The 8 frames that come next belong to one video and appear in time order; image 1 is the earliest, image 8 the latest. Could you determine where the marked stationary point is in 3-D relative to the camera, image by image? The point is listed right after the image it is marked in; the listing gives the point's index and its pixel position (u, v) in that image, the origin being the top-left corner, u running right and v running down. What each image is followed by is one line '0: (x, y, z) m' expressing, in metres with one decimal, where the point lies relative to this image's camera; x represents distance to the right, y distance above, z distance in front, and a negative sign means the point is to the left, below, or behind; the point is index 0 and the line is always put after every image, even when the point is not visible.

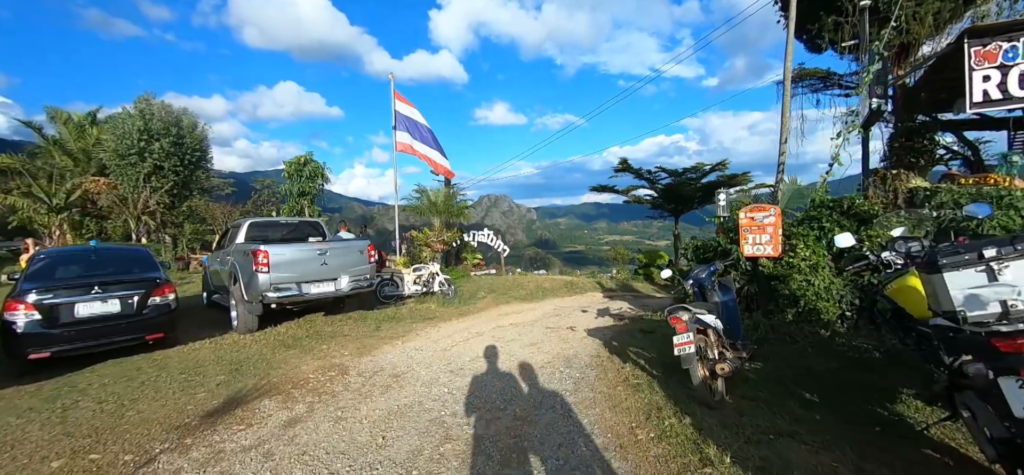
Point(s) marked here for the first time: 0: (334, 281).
0: (-2.9, -0.7, +6.9) m
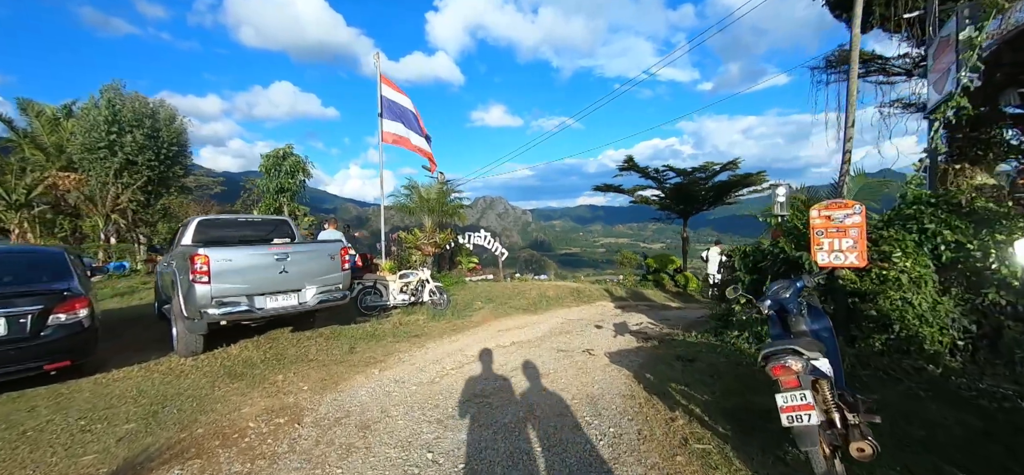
0: (-2.8, -0.7, +5.6) m
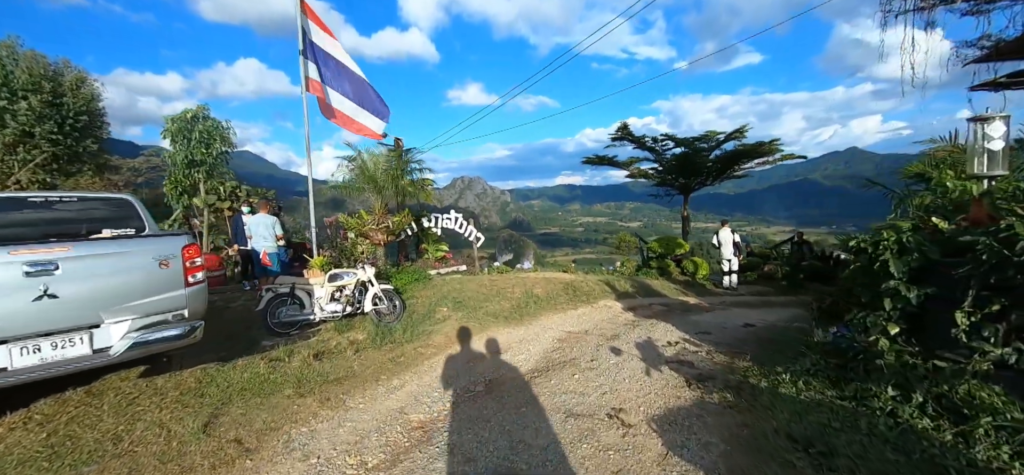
0: (-3.0, -0.7, +3.0) m
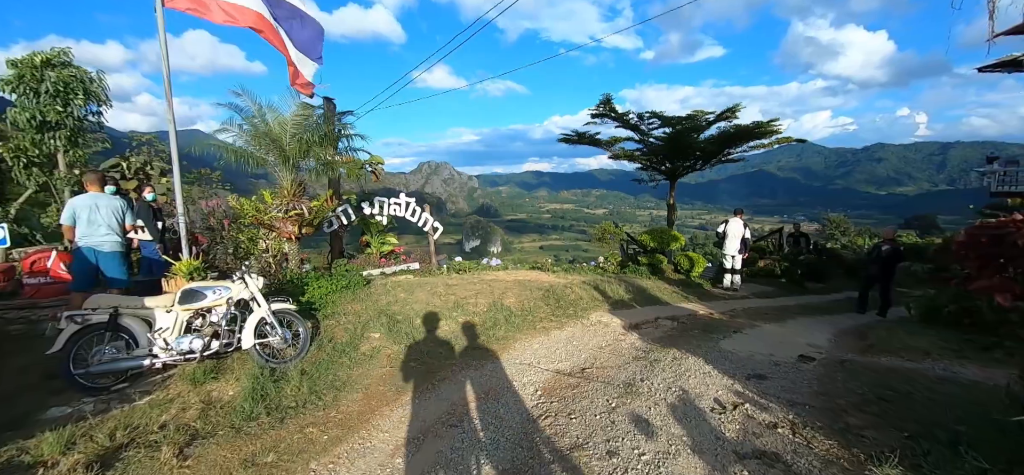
0: (-3.1, -0.7, +0.8) m
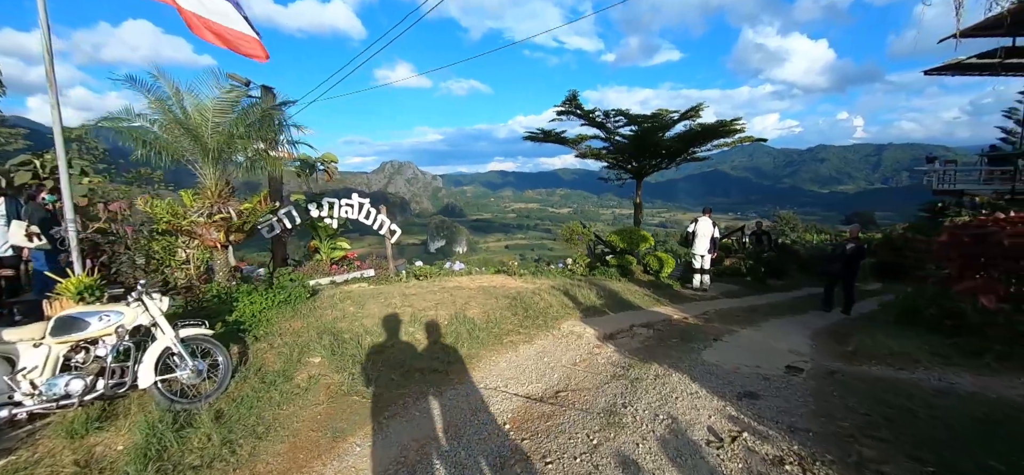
0: (-3.2, -0.8, -0.1) m
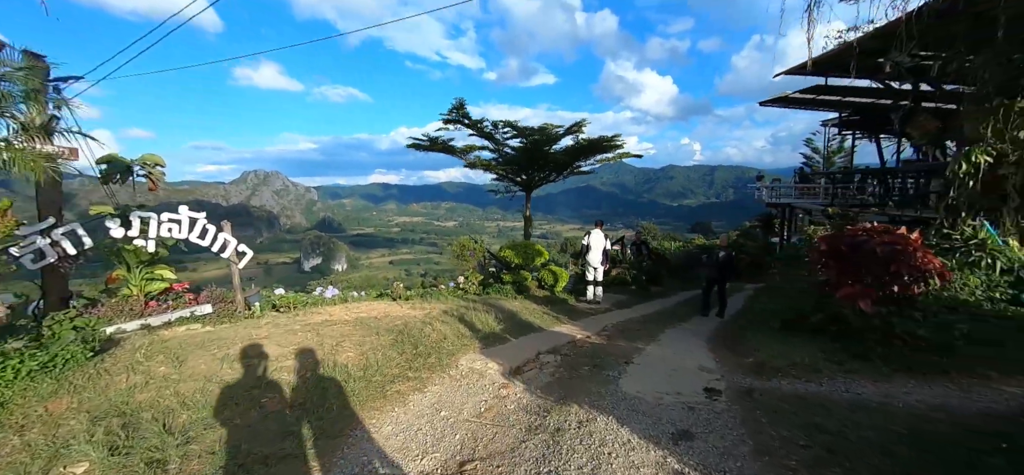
0: (-2.8, -0.9, -1.7) m
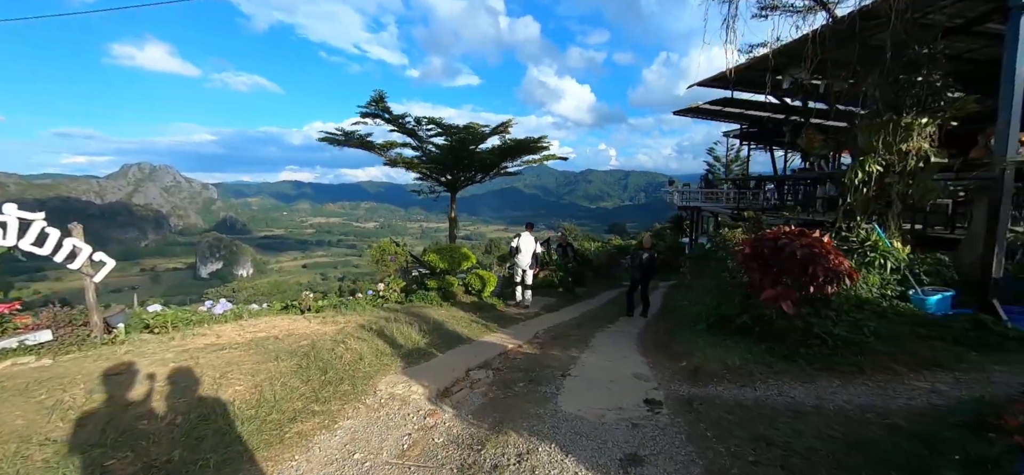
0: (-2.3, -1.0, -2.6) m
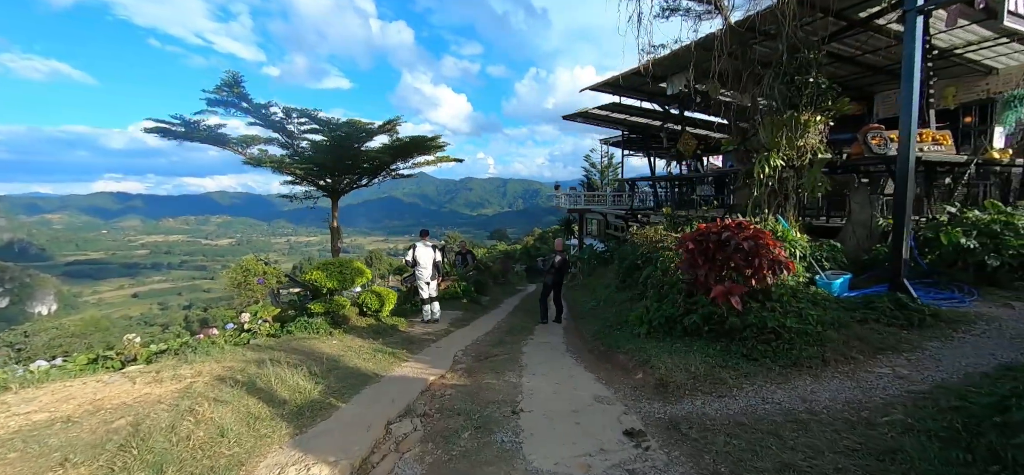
0: (-0.9, -0.9, -4.0) m
